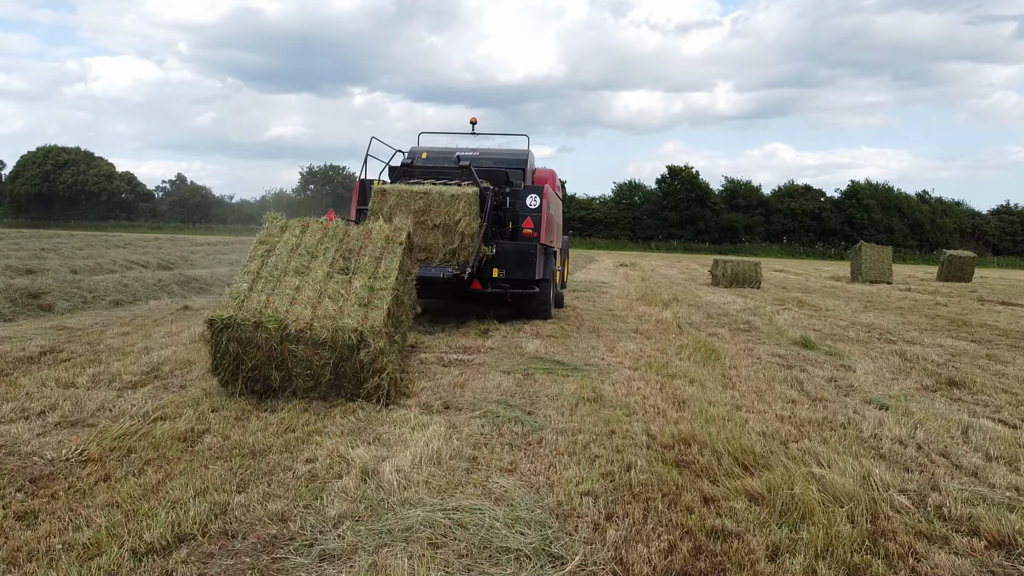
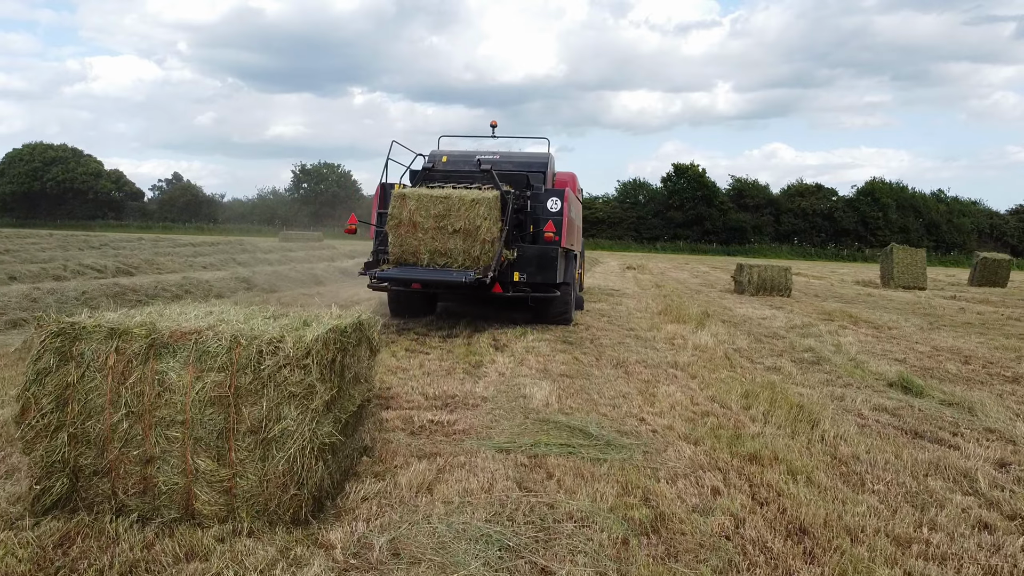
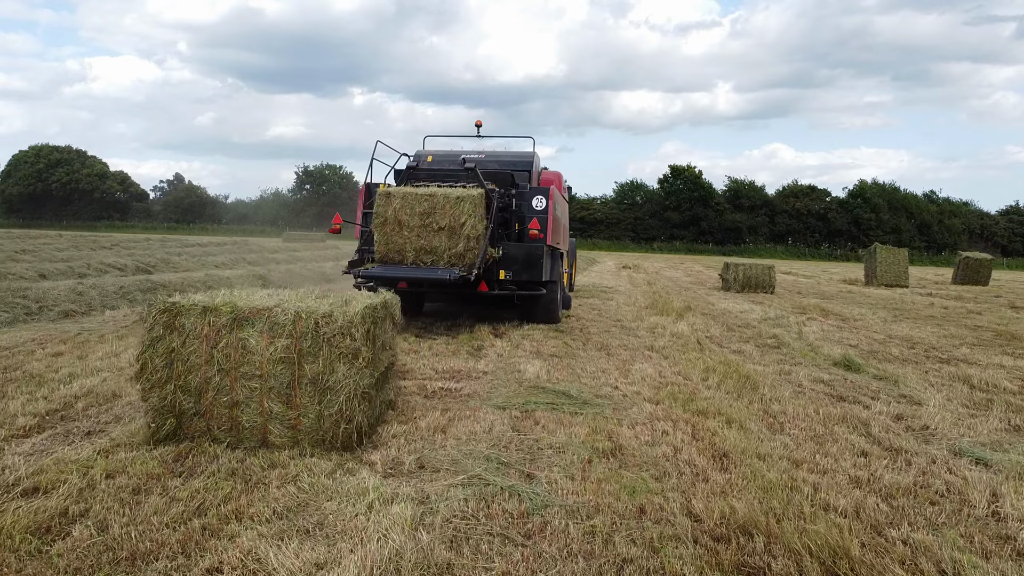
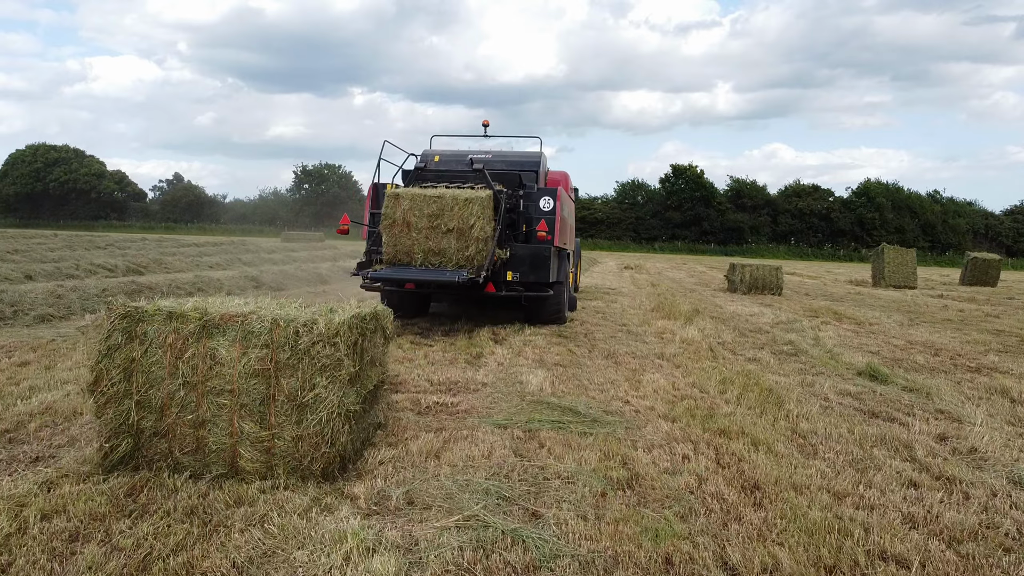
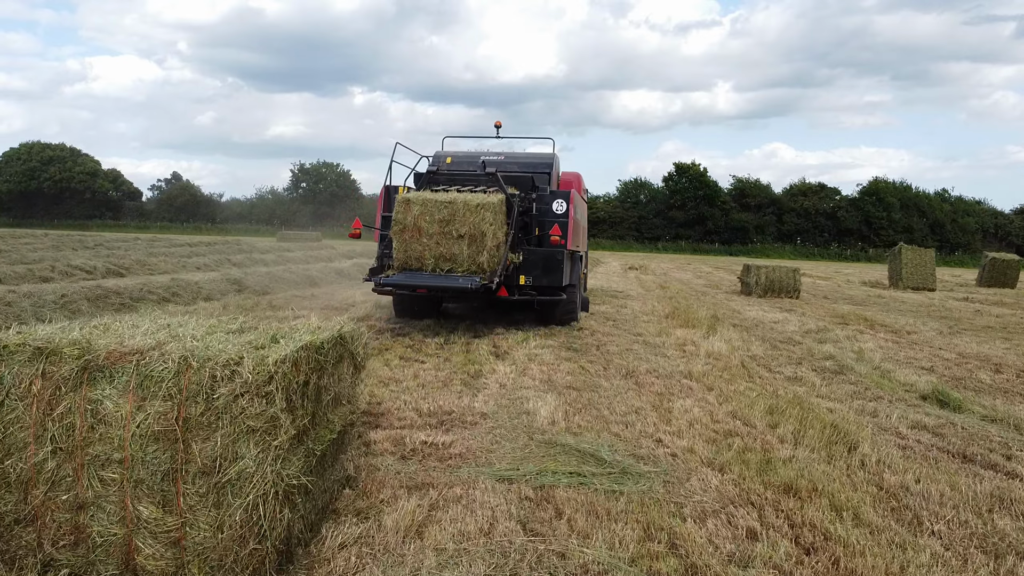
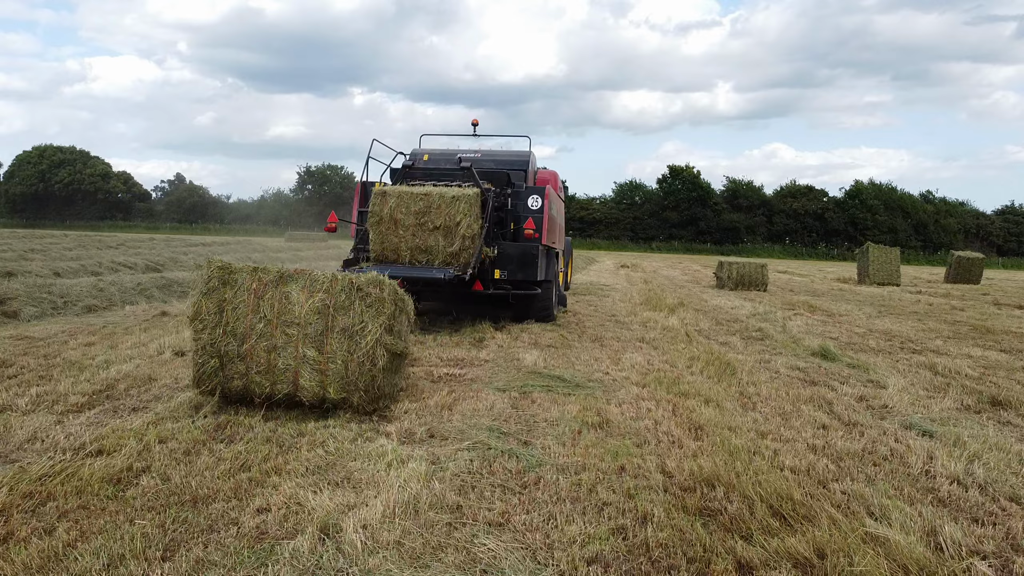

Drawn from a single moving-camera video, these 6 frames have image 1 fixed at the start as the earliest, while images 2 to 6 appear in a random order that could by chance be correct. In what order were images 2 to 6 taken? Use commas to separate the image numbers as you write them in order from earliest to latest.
6, 3, 4, 2, 5
